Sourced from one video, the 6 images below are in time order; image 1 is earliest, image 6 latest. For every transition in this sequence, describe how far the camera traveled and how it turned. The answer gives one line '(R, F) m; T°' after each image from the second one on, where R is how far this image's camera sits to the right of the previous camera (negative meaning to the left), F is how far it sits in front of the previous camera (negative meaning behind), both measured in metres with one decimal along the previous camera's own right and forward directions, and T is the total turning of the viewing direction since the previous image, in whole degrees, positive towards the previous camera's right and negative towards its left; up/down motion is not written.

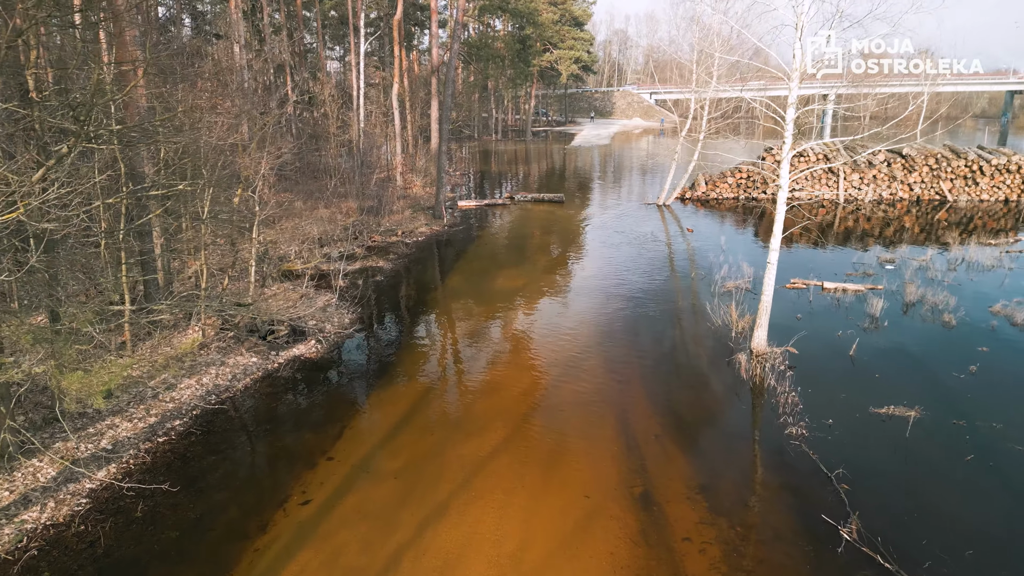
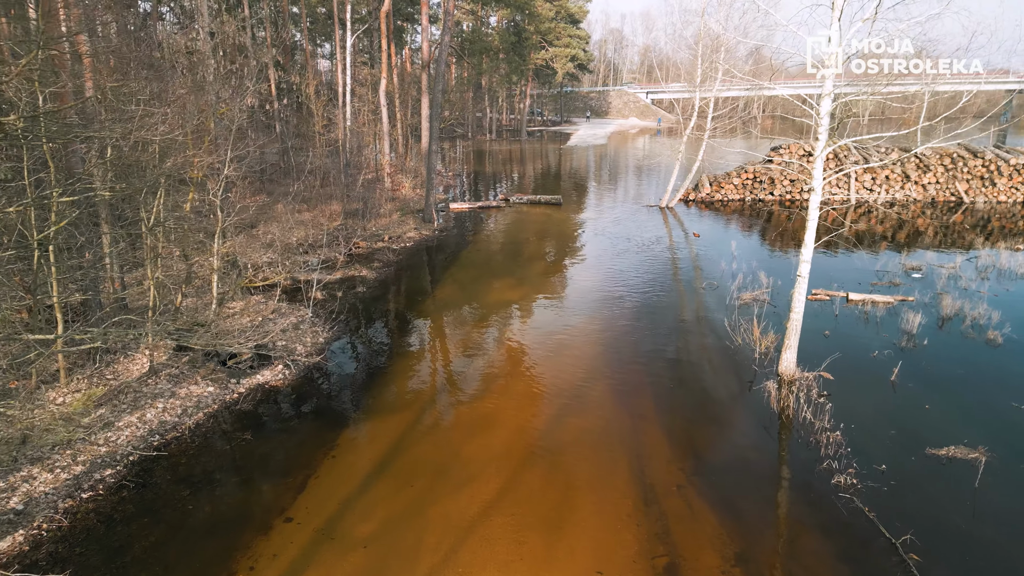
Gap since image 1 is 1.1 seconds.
(0.0, +1.2) m; 0°
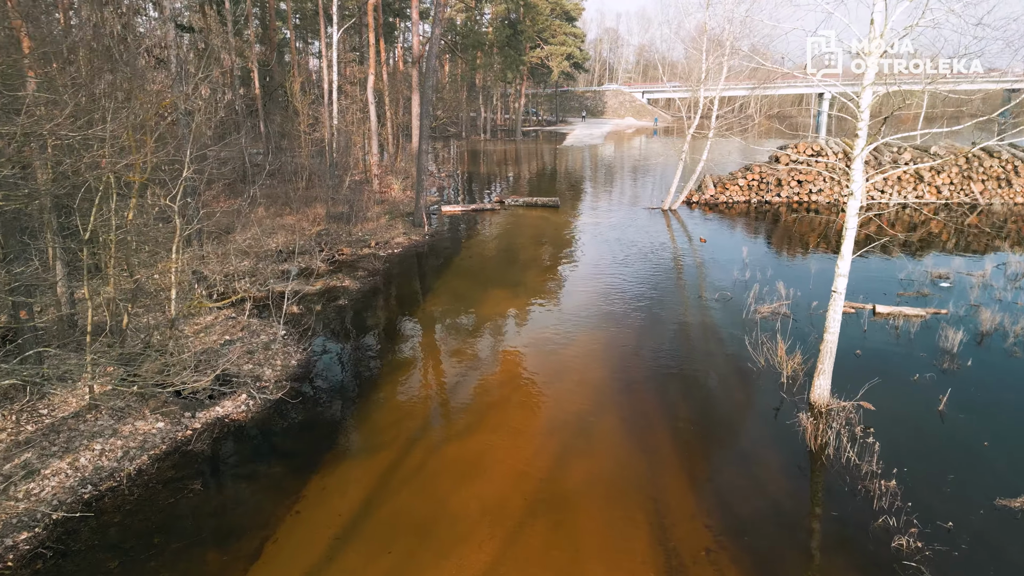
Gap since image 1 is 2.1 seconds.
(0.0, +1.1) m; 0°
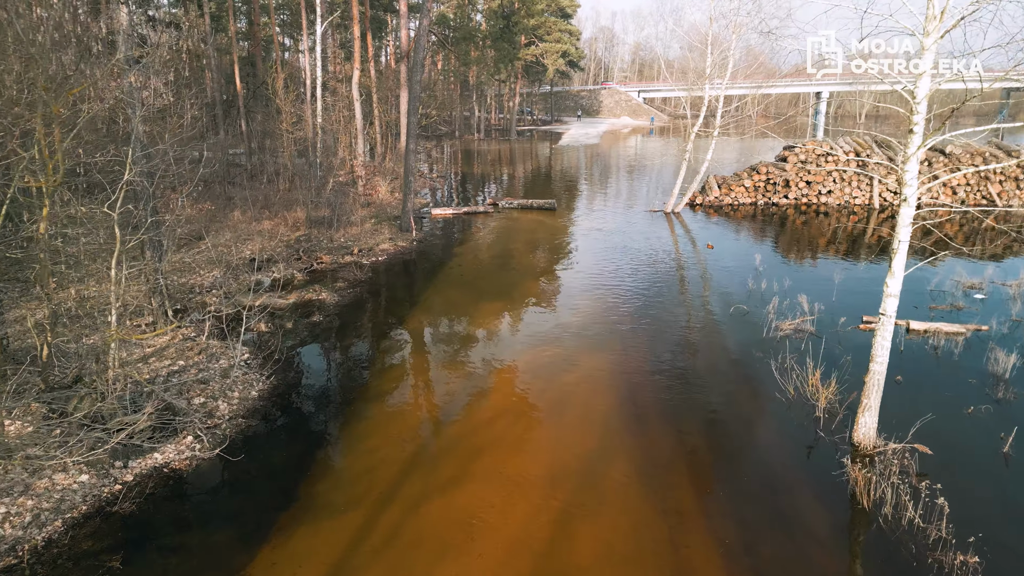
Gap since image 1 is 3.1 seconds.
(0.0, +1.1) m; 0°
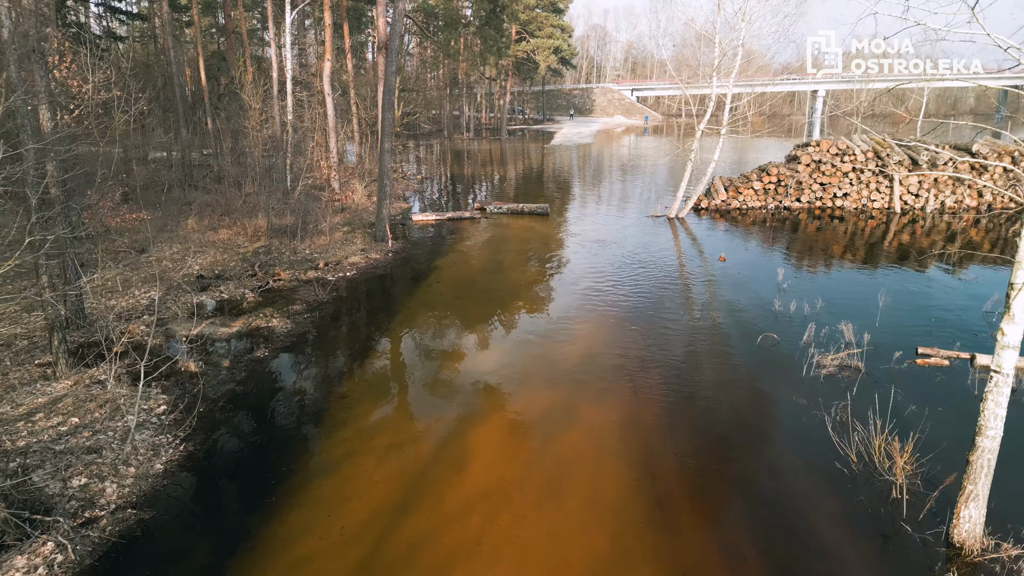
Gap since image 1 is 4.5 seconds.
(+0.1, +1.7) m; +1°
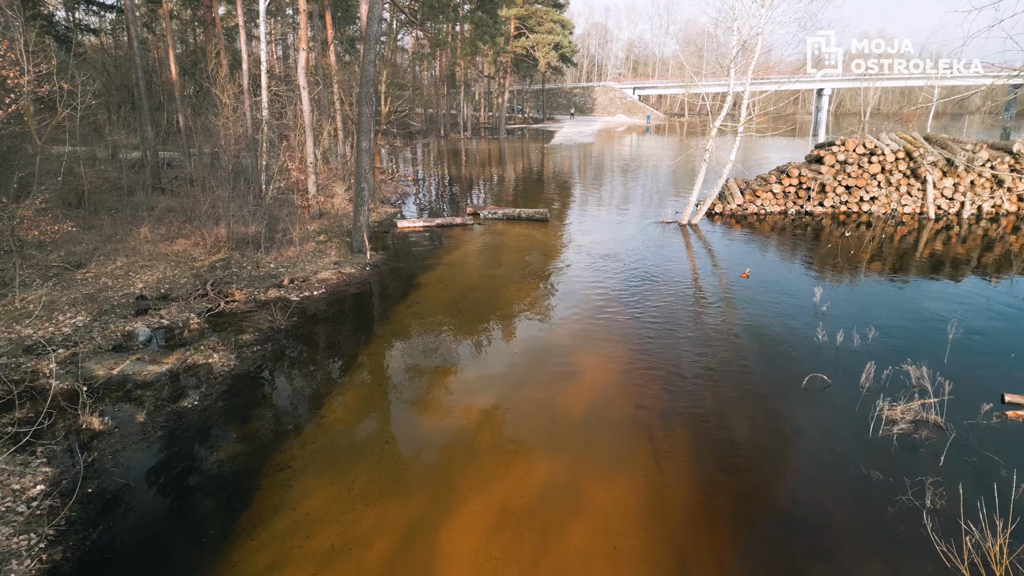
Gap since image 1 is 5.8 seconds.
(+0.1, +1.7) m; 0°
